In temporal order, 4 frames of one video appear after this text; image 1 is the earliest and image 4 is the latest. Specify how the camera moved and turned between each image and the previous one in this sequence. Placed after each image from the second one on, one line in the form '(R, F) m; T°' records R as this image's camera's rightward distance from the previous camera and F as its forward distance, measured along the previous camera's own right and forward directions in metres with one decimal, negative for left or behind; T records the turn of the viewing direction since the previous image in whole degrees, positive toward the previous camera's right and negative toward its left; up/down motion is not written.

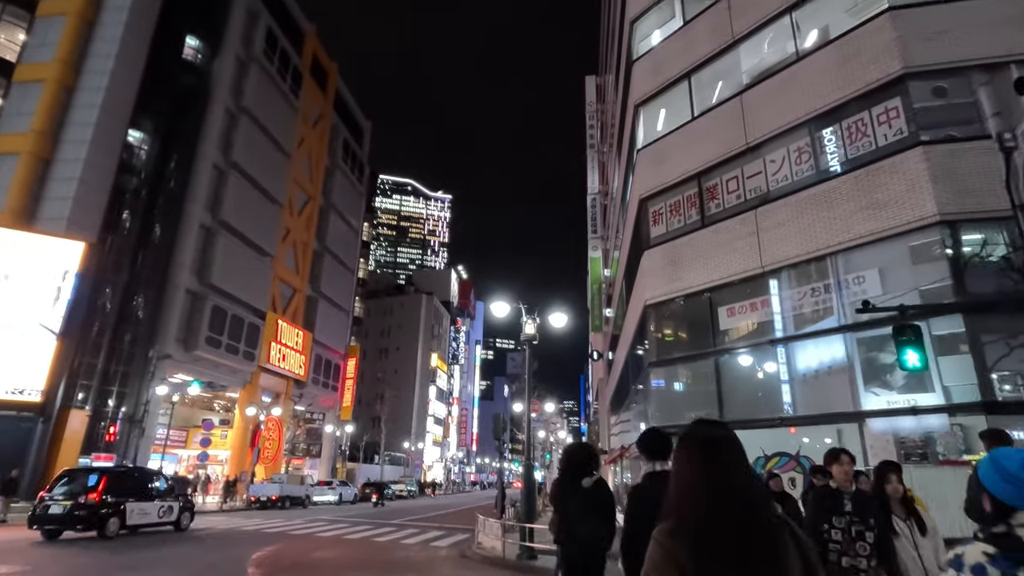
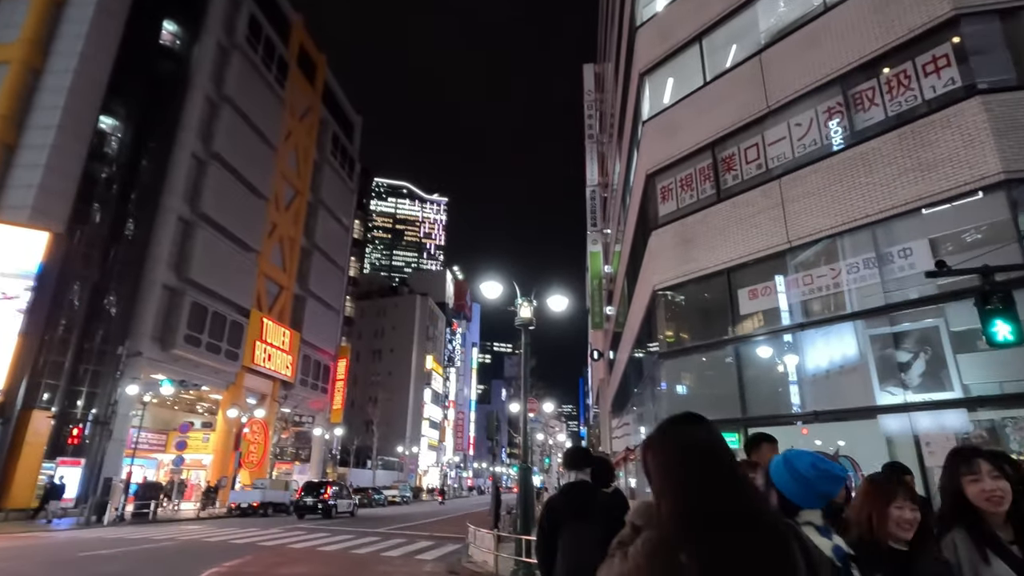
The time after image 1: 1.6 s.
(0.0, +1.4) m; 0°
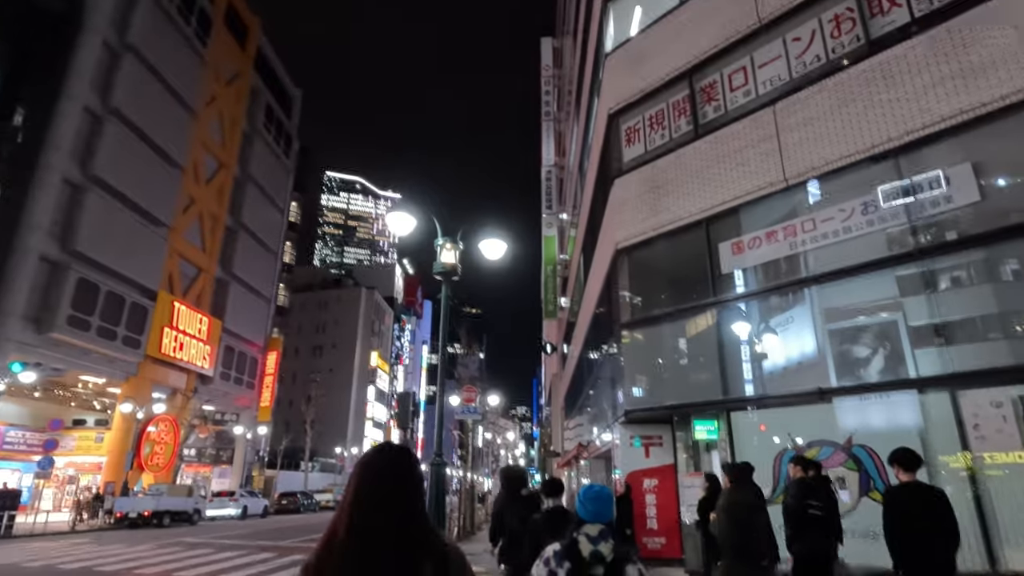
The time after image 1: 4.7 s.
(+0.5, +2.5) m; +5°
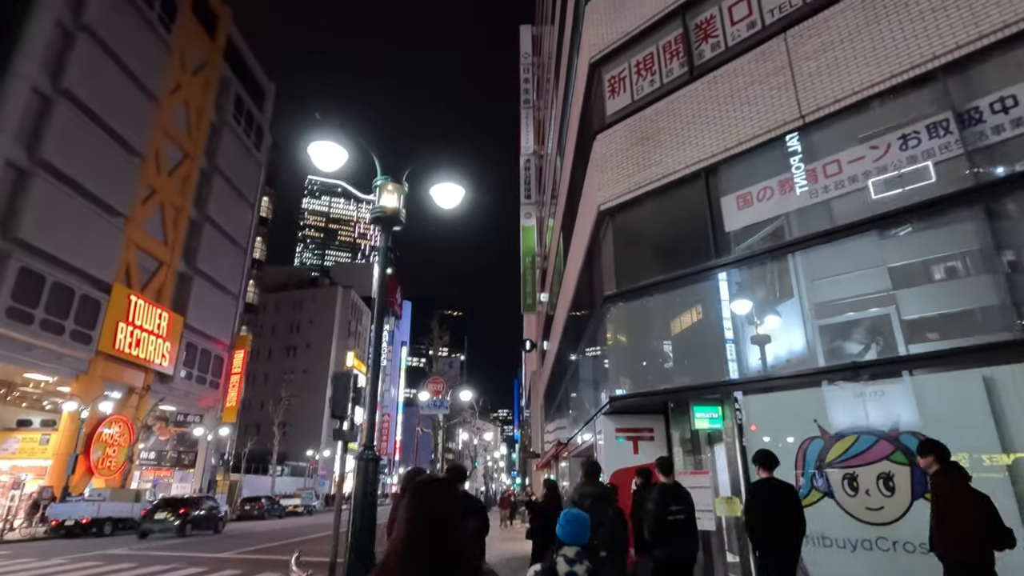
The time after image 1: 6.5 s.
(+0.2, +1.4) m; +2°
